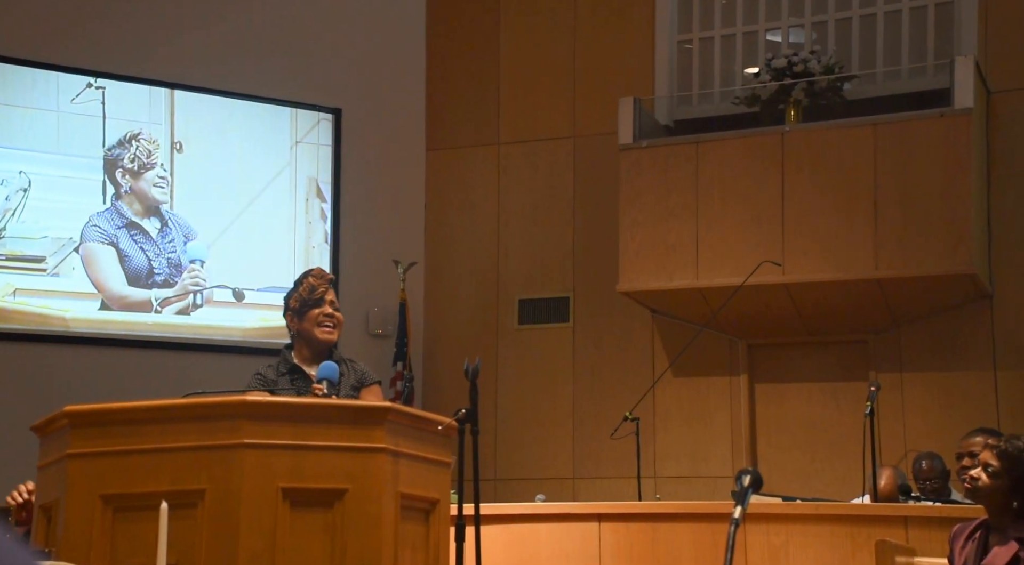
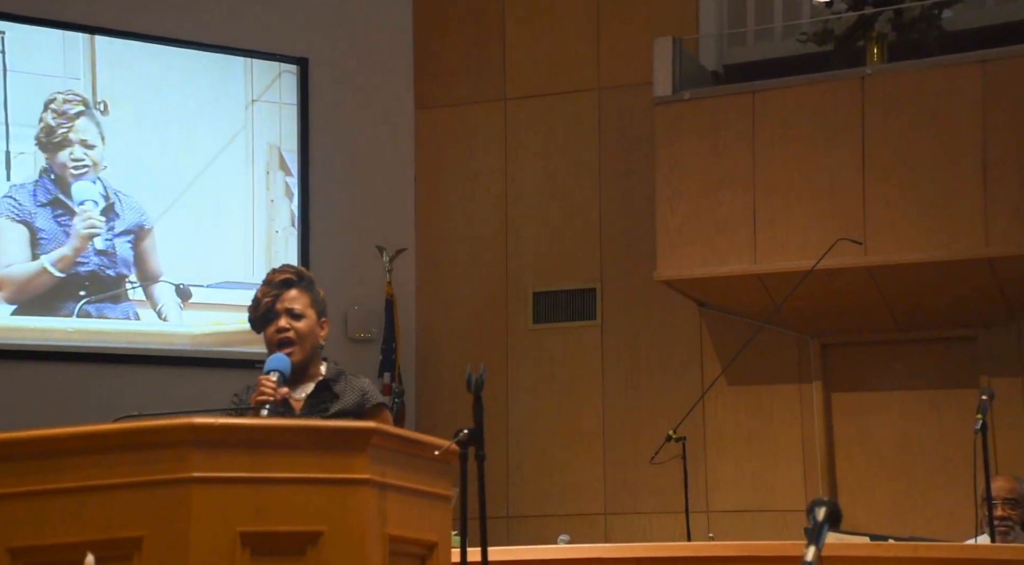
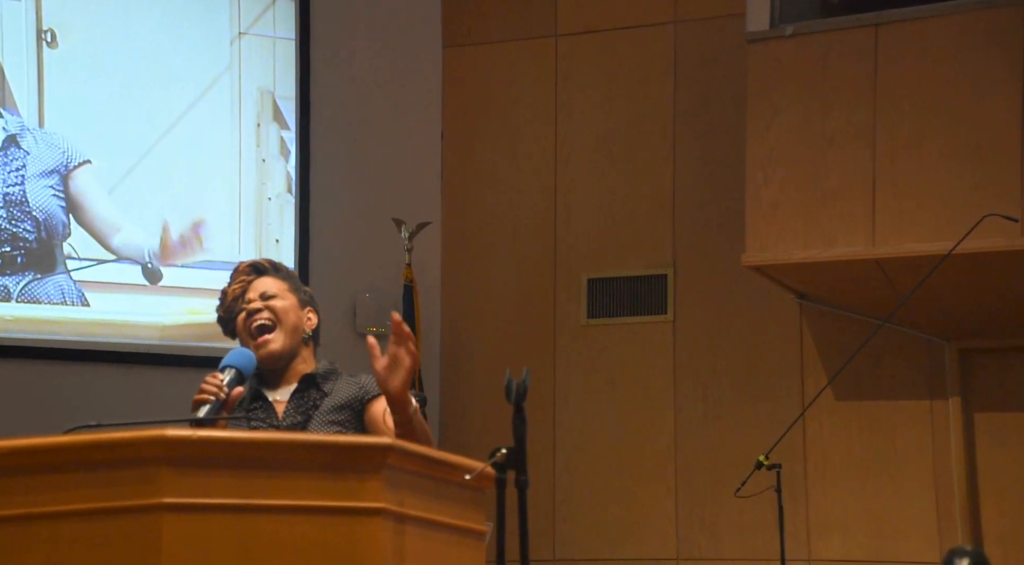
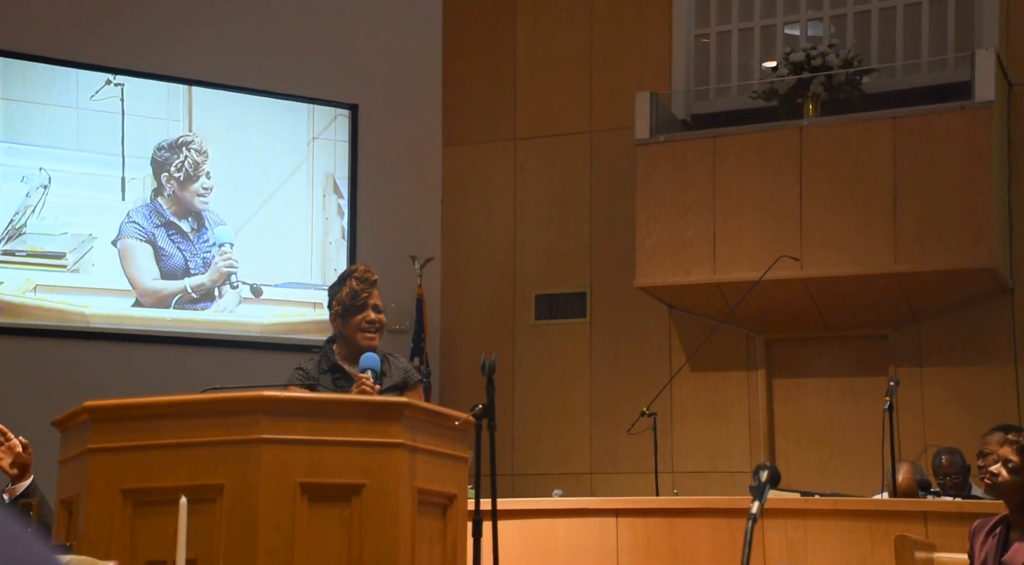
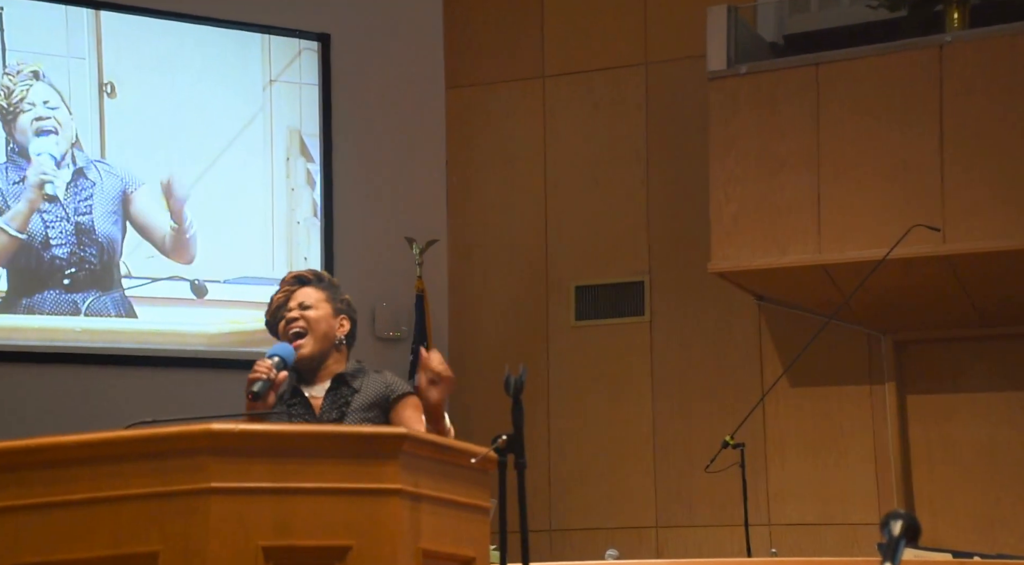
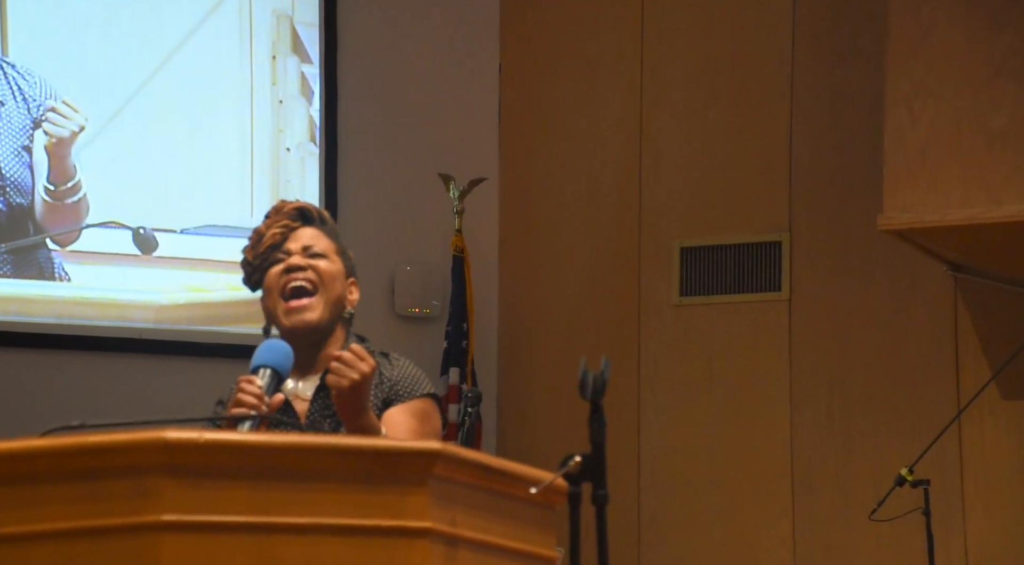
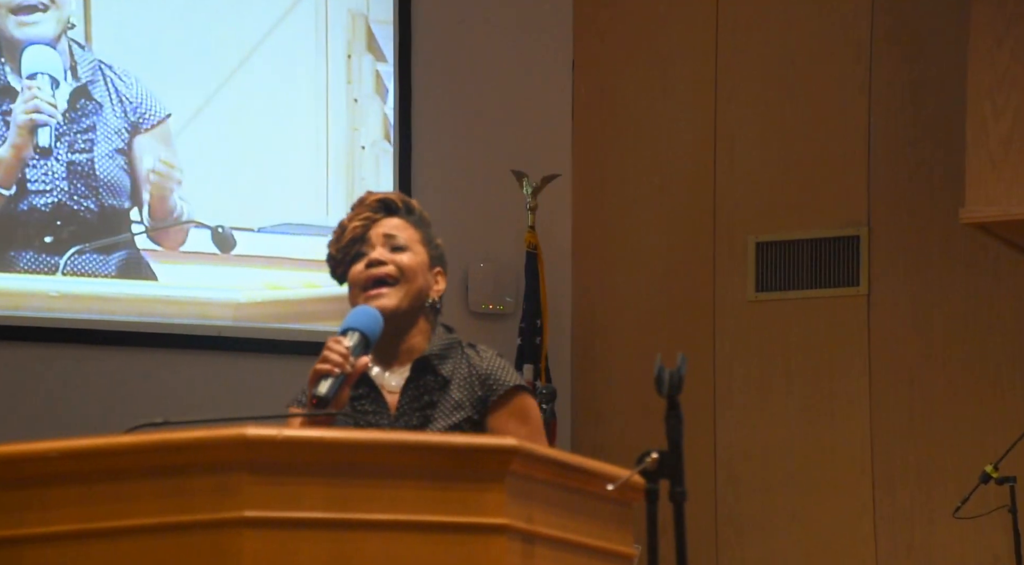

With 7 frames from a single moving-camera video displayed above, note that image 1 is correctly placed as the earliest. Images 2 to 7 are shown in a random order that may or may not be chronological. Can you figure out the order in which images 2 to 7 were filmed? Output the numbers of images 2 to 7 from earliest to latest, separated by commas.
4, 2, 5, 3, 6, 7
